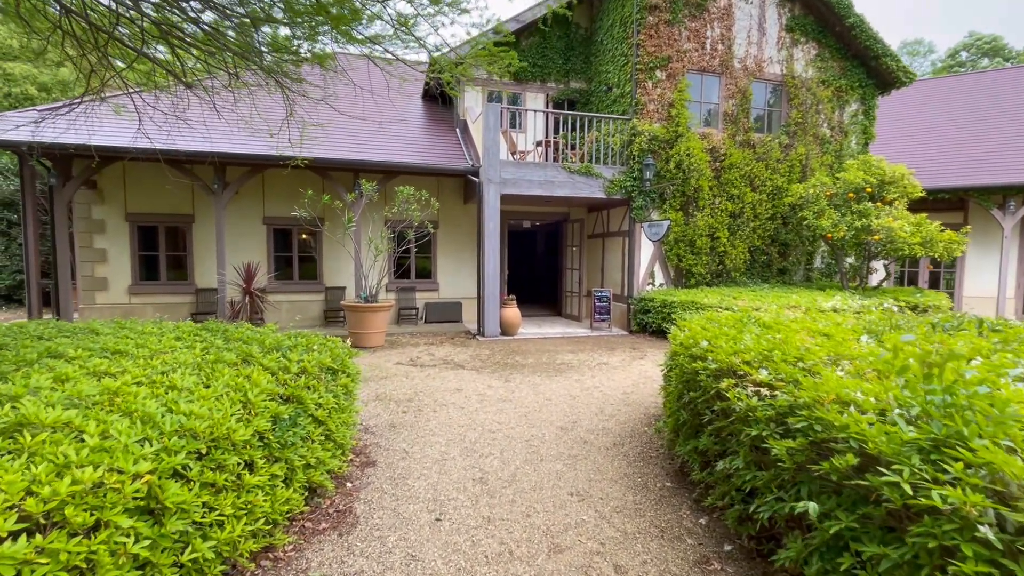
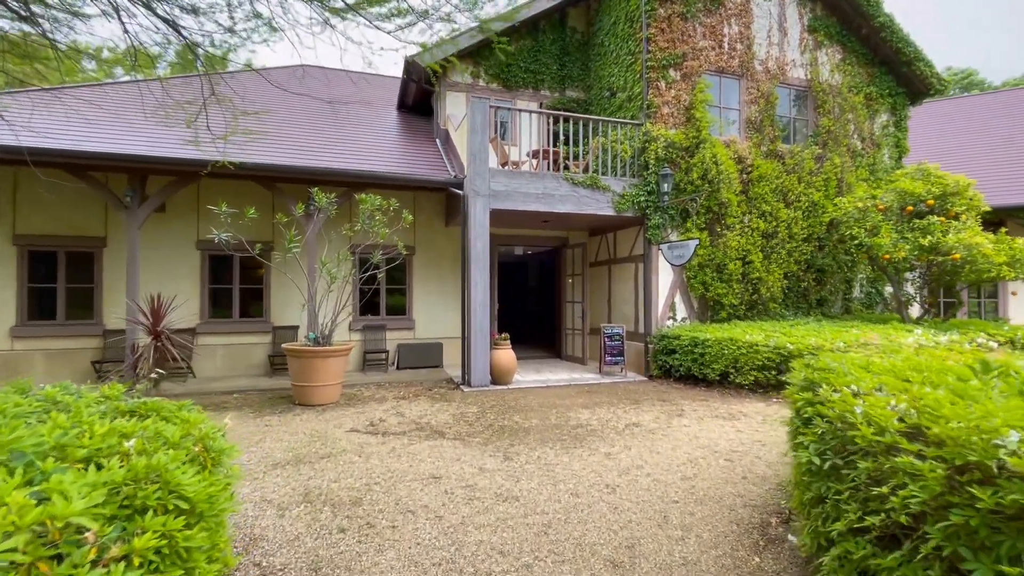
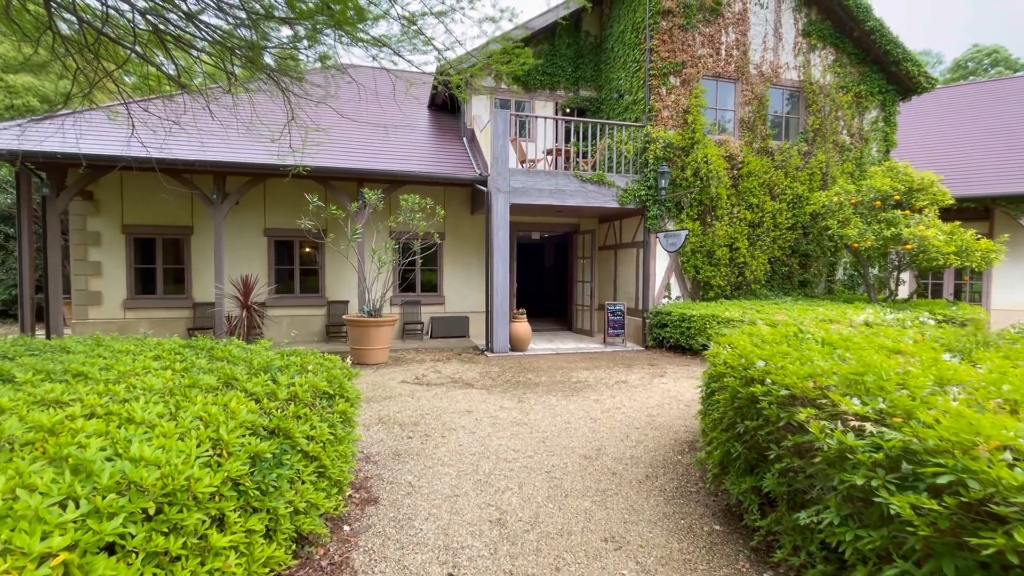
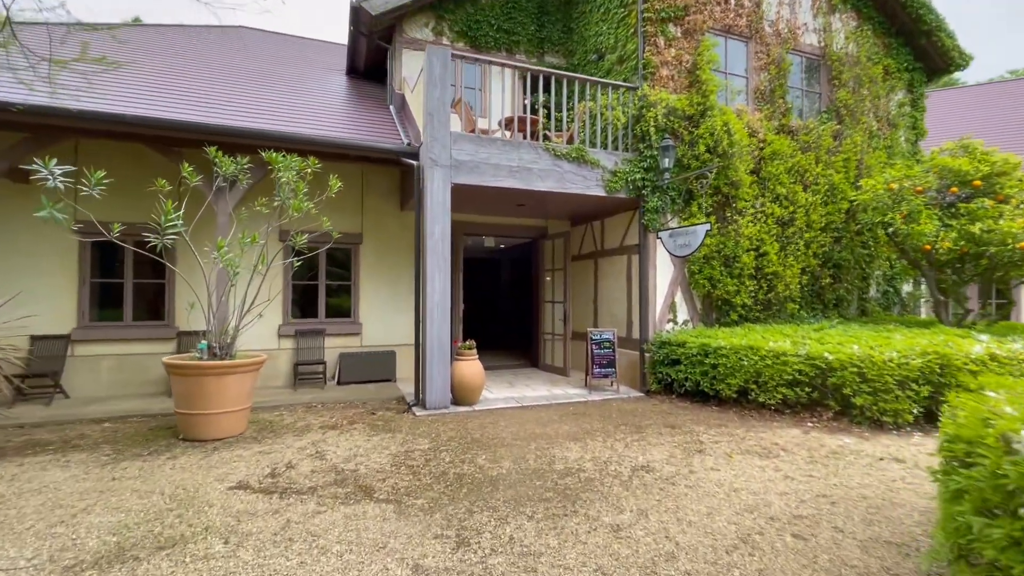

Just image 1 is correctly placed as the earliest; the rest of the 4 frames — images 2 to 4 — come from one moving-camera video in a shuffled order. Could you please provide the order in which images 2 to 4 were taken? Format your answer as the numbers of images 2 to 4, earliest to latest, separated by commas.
3, 2, 4
